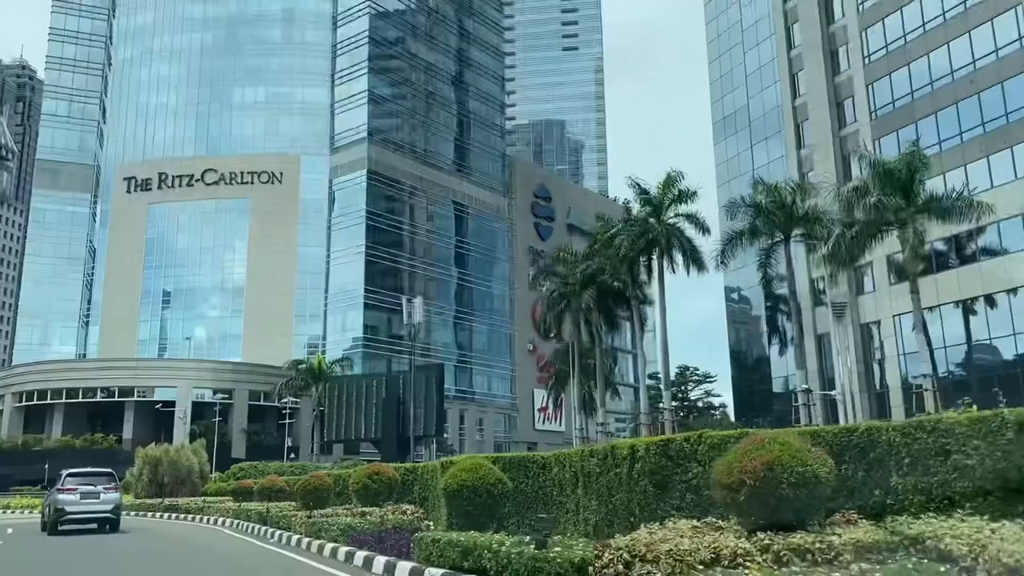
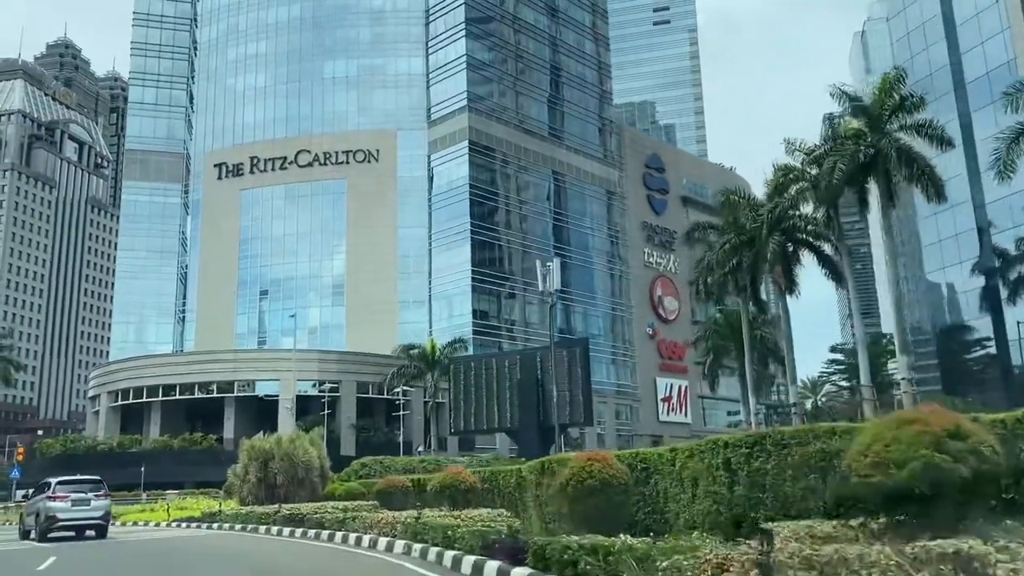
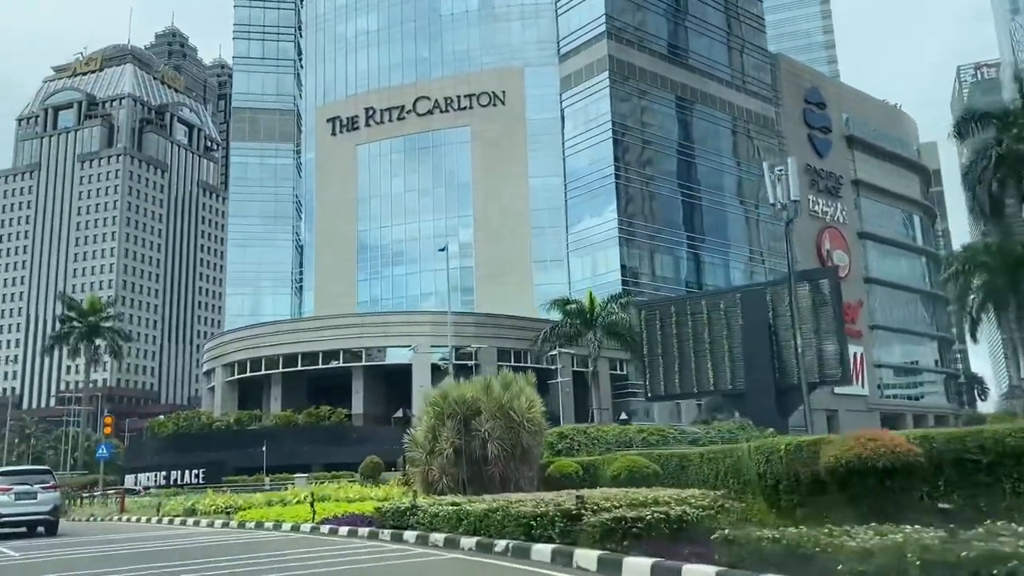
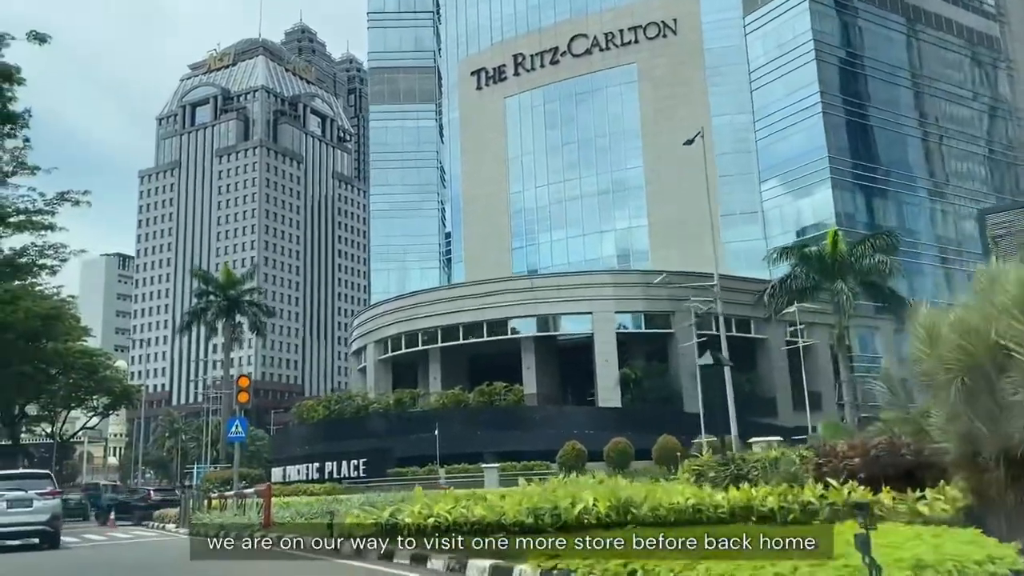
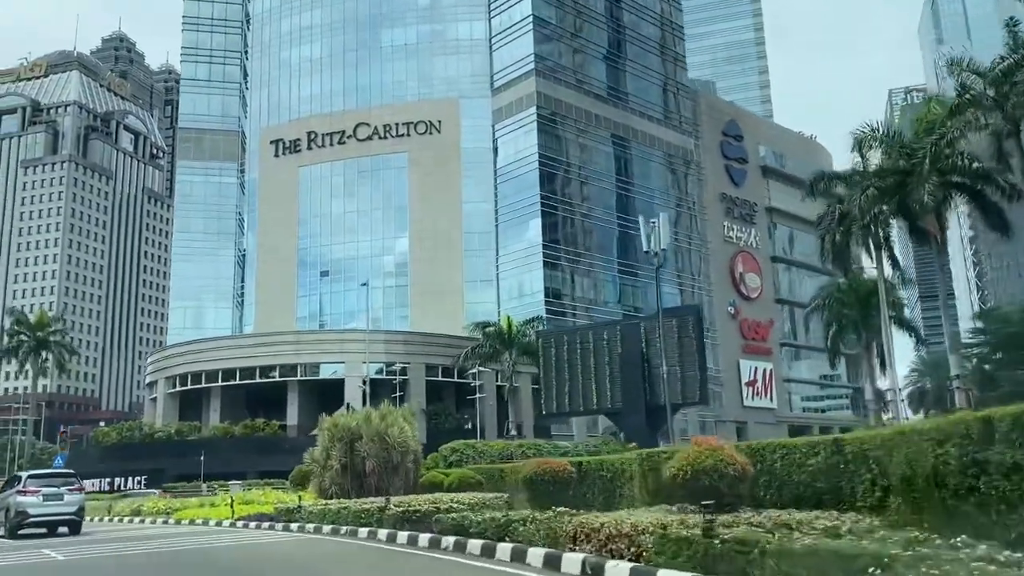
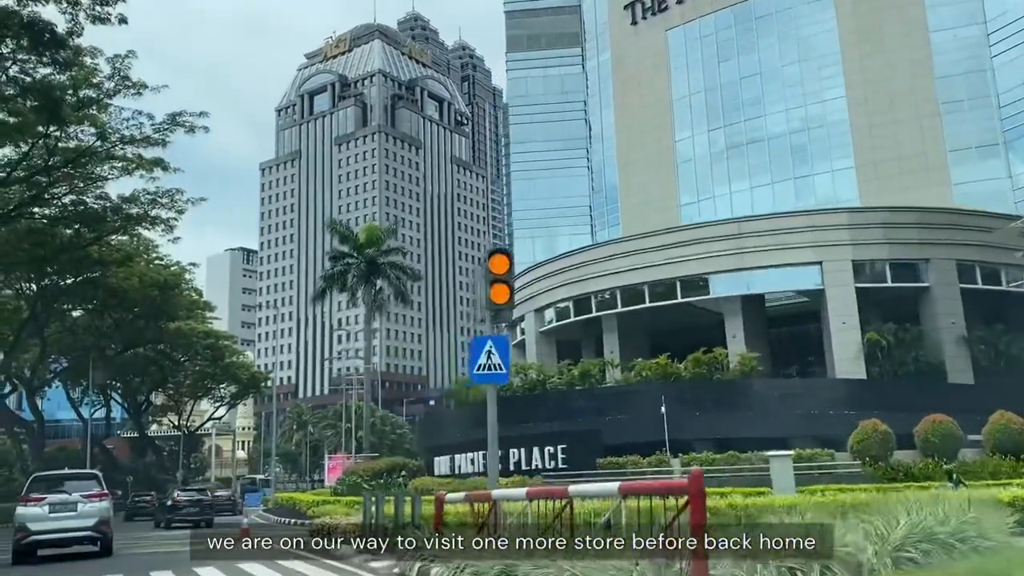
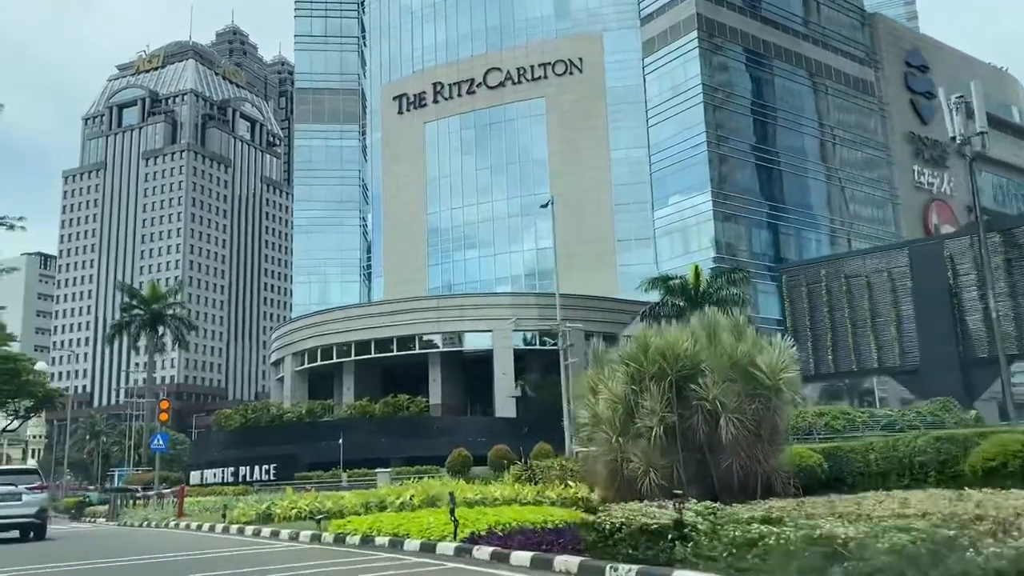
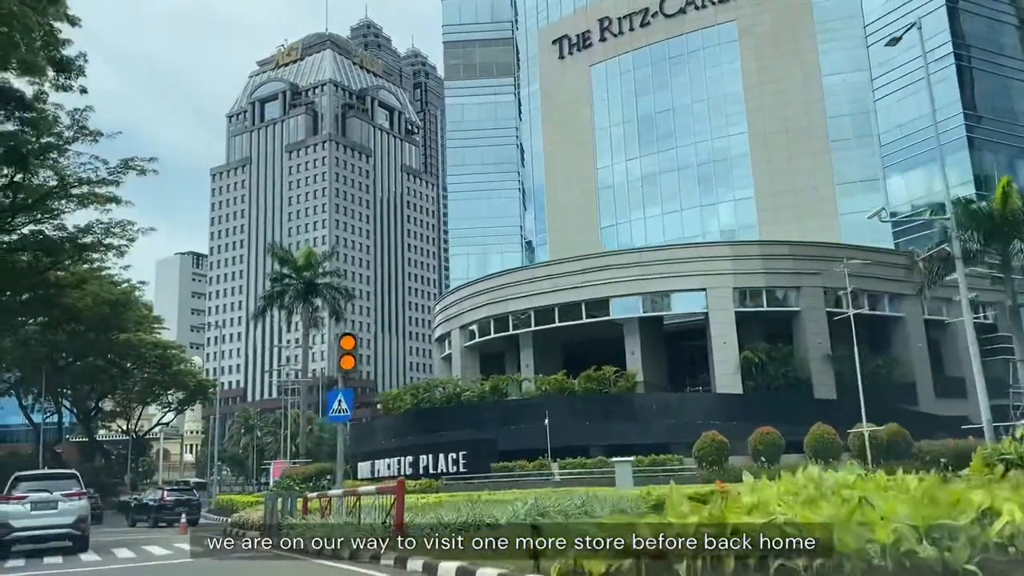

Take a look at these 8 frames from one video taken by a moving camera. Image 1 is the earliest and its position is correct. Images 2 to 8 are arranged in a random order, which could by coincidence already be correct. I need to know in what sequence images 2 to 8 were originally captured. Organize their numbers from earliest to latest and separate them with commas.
2, 5, 3, 7, 4, 8, 6
